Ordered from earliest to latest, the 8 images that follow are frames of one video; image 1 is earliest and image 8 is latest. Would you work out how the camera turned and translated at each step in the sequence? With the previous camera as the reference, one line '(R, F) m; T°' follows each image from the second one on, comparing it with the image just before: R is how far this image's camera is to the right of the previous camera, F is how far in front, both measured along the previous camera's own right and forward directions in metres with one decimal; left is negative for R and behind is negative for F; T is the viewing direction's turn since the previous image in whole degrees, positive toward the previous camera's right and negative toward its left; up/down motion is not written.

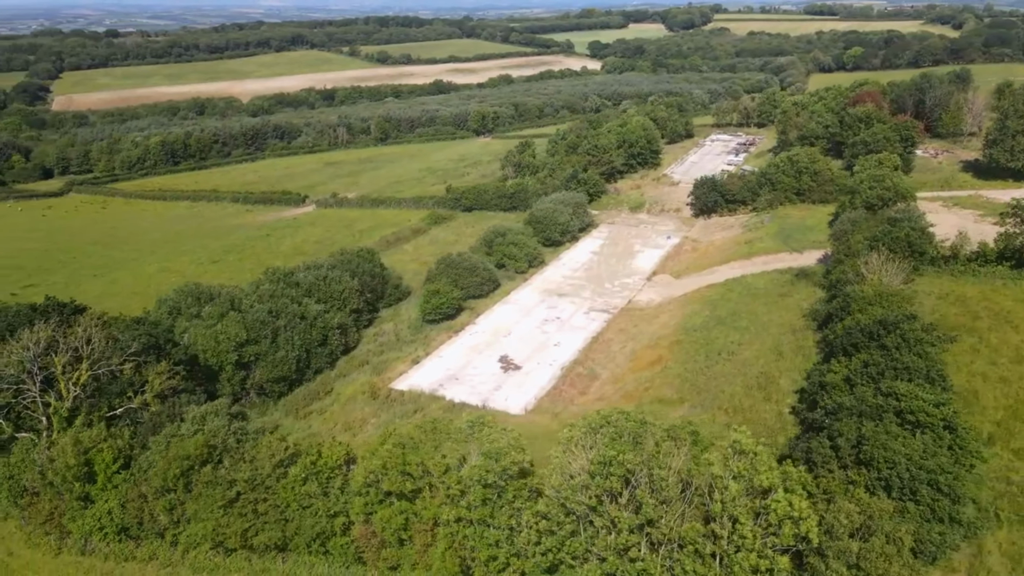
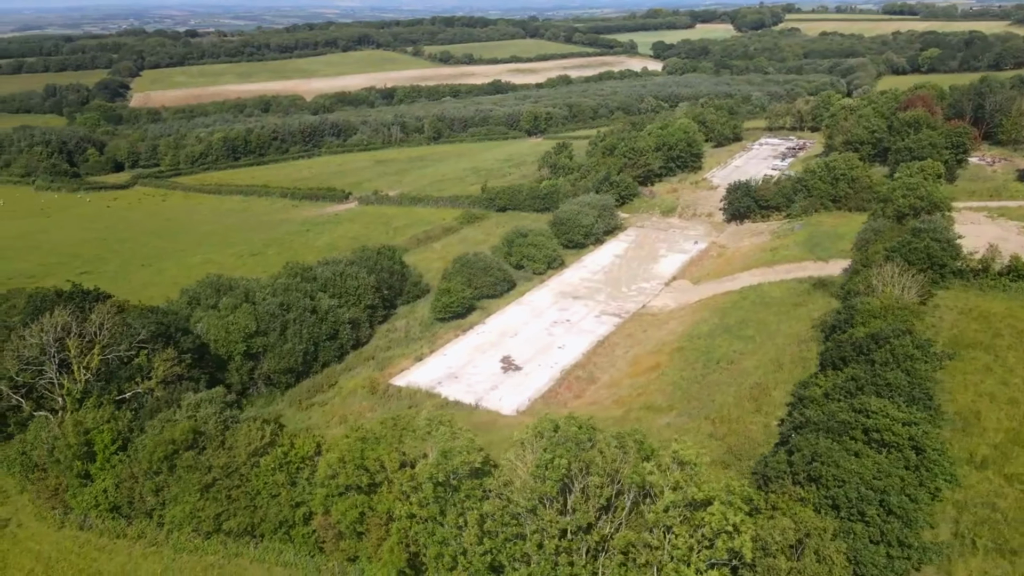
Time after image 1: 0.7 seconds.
(+2.4, 0.0) m; -5°
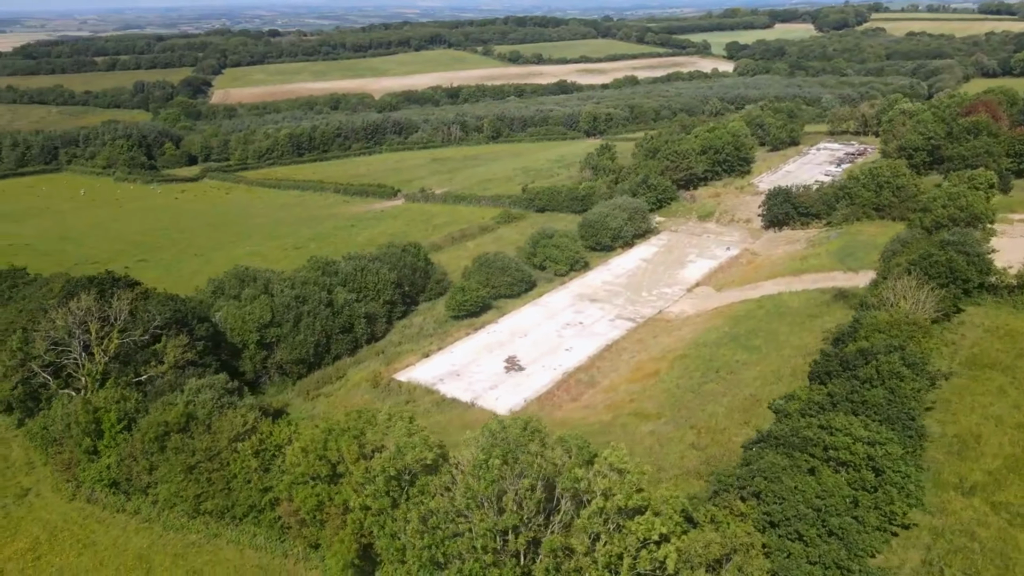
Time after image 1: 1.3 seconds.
(+2.6, 0.0) m; -5°
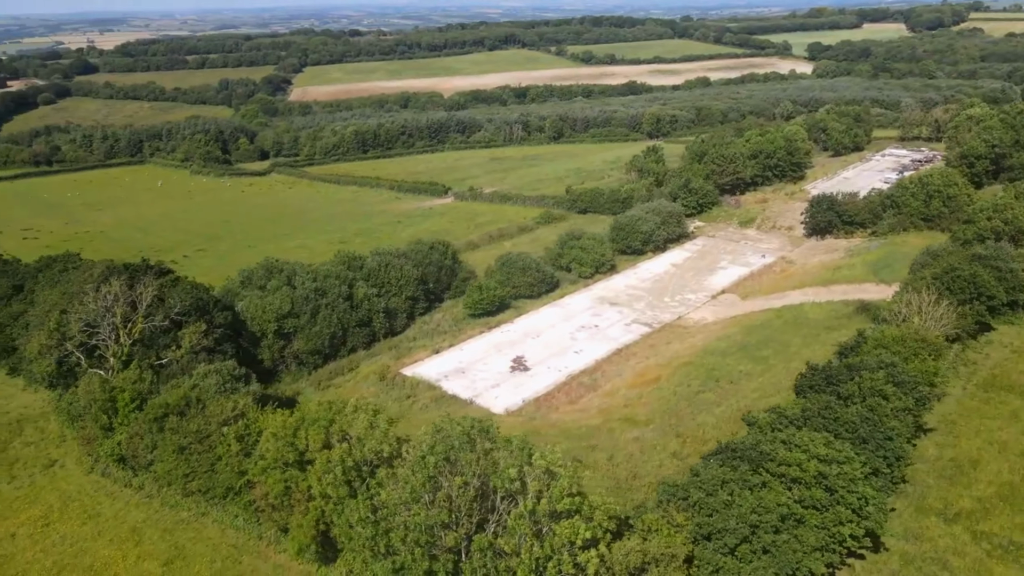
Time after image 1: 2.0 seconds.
(+2.7, 0.0) m; -6°
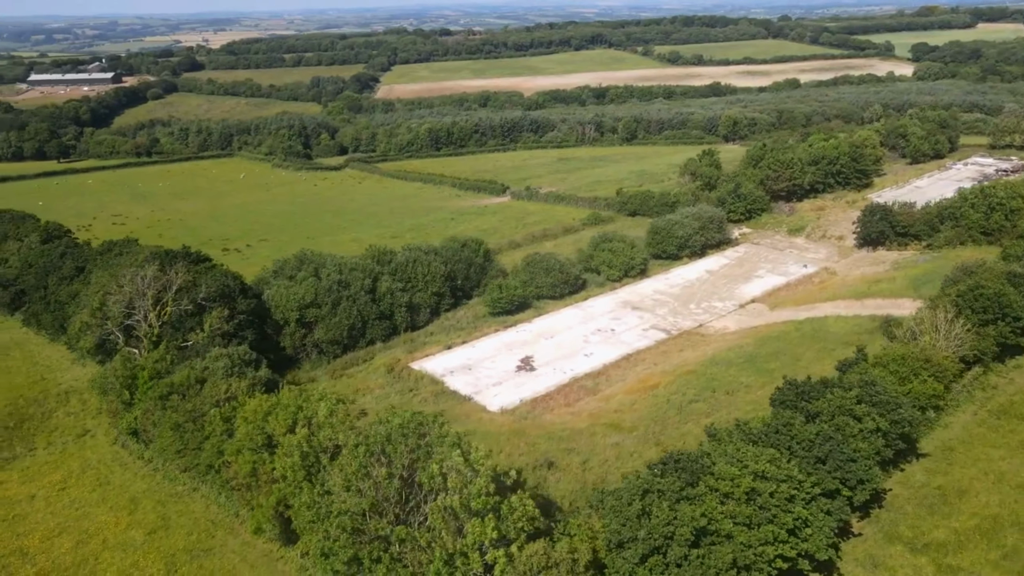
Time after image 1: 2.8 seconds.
(+3.1, 0.0) m; -6°
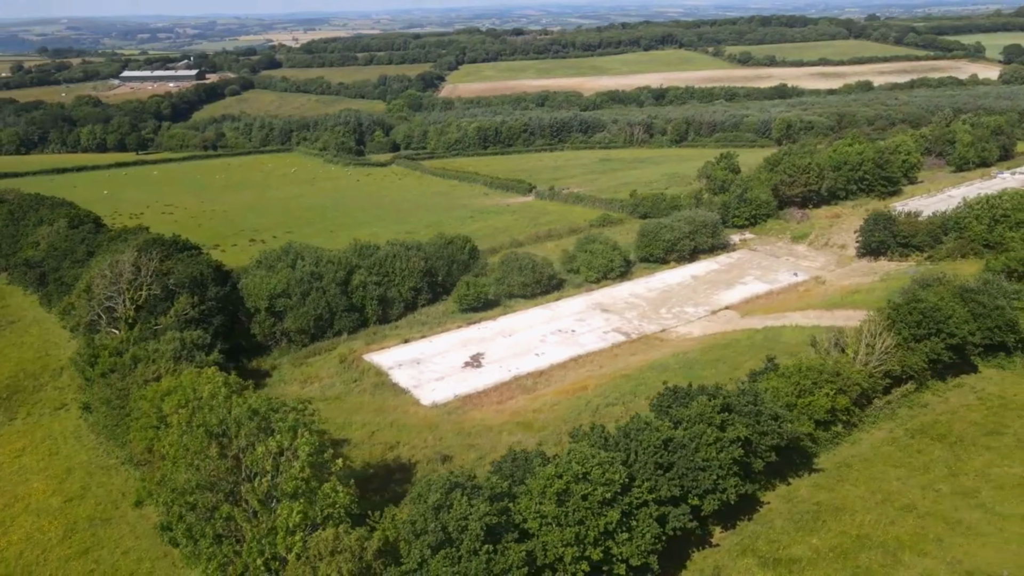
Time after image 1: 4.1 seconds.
(+5.2, -0.1) m; -5°
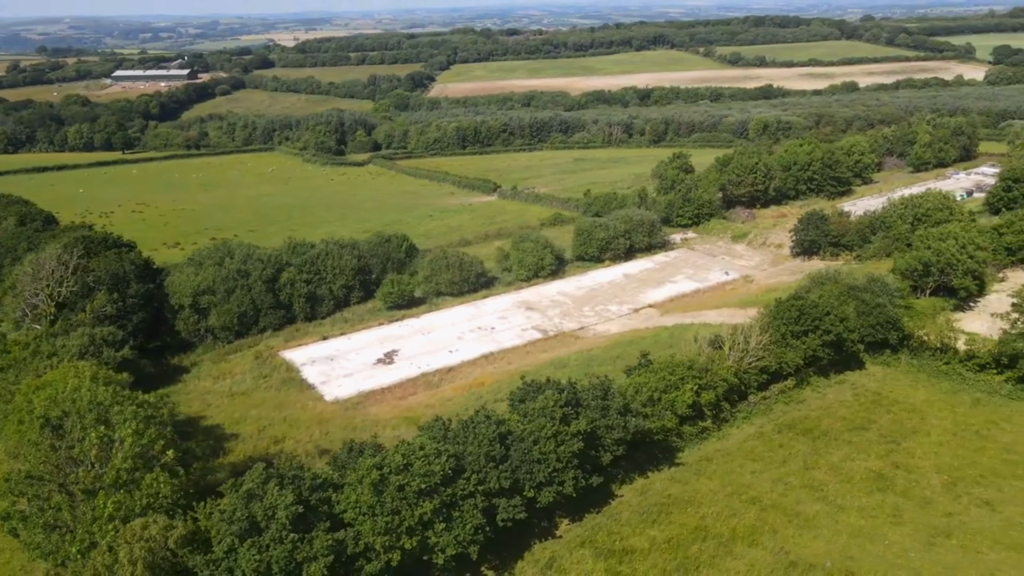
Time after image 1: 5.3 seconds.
(+3.8, -0.3) m; 0°
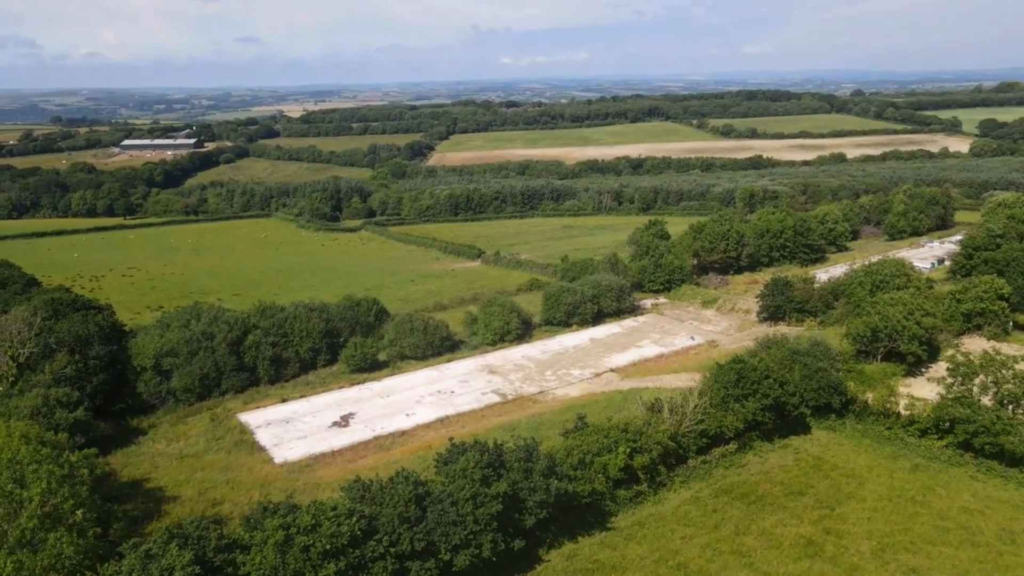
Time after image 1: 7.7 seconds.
(+2.0, -0.3) m; 0°
